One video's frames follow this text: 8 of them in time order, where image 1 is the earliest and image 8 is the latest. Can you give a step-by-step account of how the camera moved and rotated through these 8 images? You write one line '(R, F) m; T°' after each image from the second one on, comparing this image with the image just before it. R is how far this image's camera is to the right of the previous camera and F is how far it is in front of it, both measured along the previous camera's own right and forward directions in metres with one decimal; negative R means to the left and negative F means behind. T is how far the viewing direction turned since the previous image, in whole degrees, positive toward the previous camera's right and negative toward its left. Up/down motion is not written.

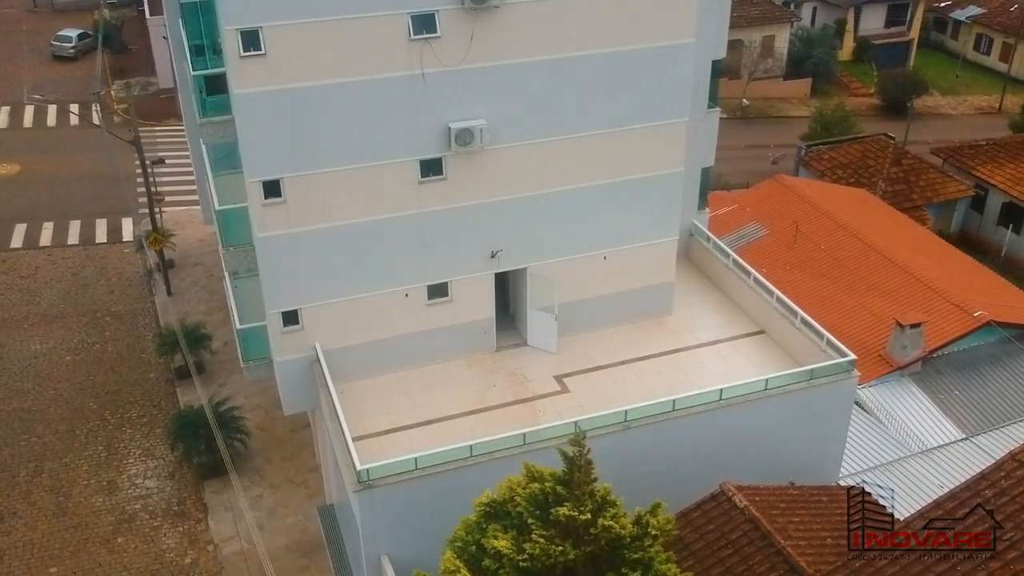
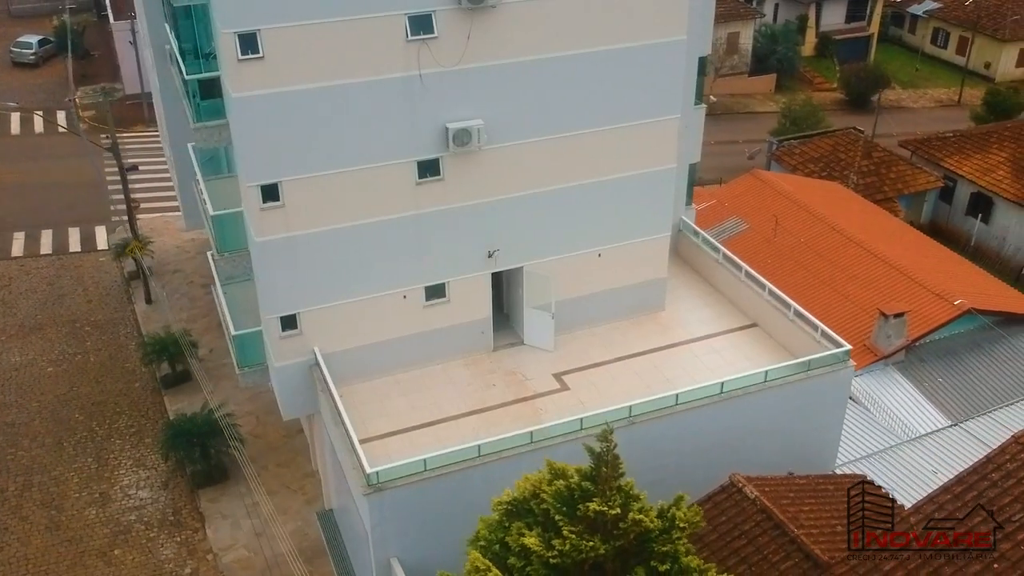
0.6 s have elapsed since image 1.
(-0.6, 0.0) m; +2°
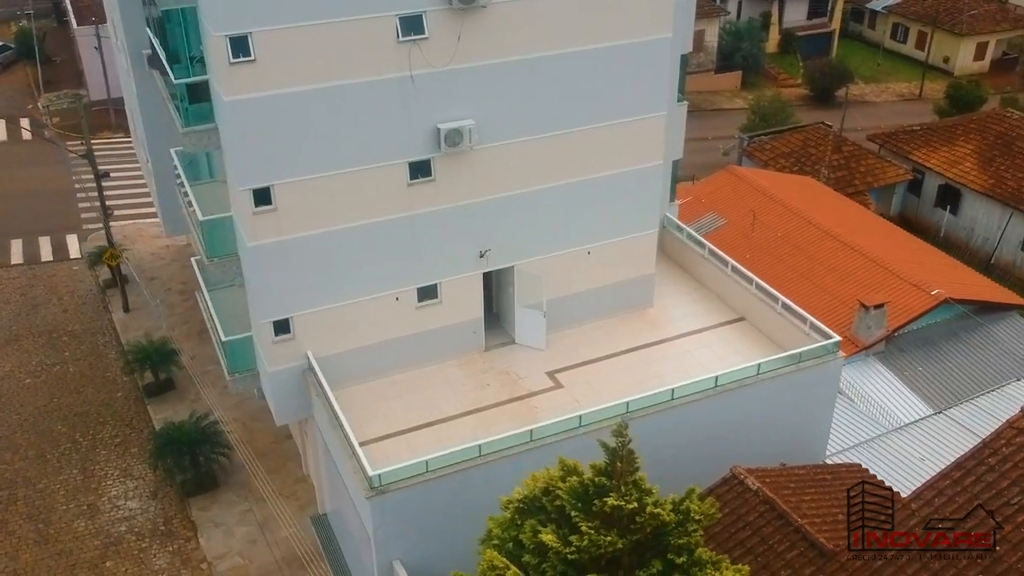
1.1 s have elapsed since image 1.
(-0.4, 0.0) m; +2°
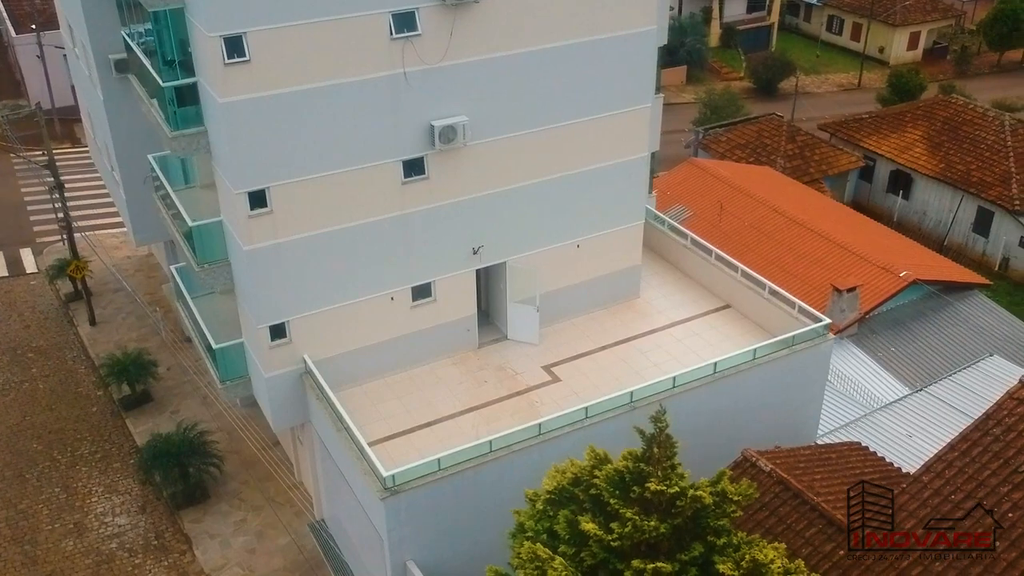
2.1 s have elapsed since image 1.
(-0.9, 0.0) m; +3°
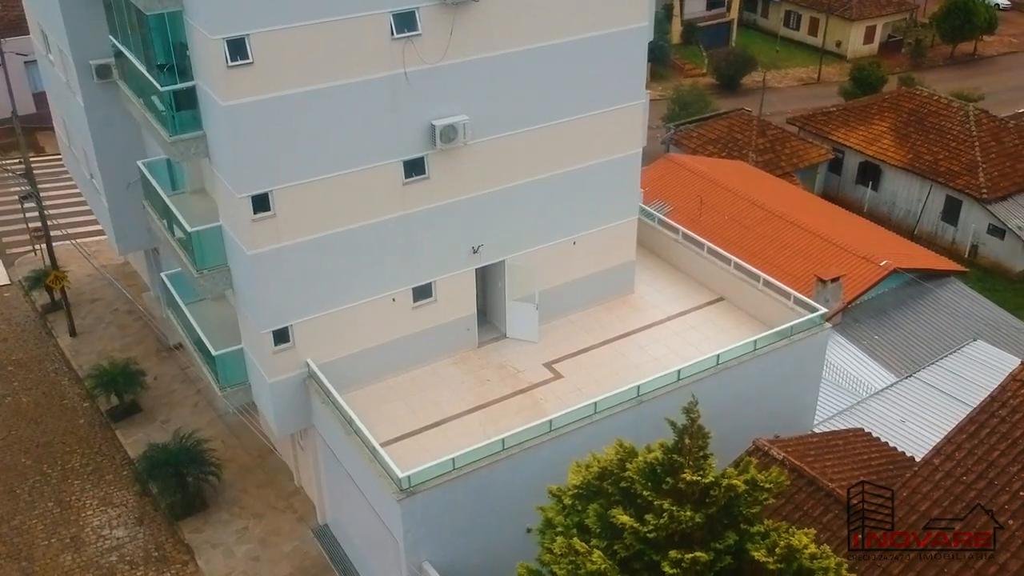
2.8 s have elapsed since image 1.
(-0.7, 0.0) m; +2°
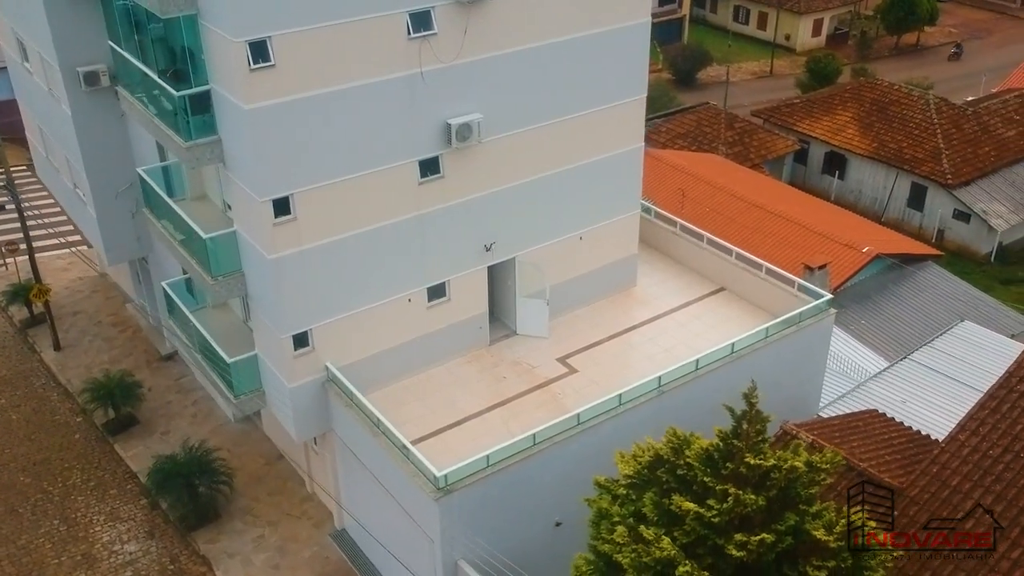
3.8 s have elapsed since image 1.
(-1.1, 0.0) m; +3°
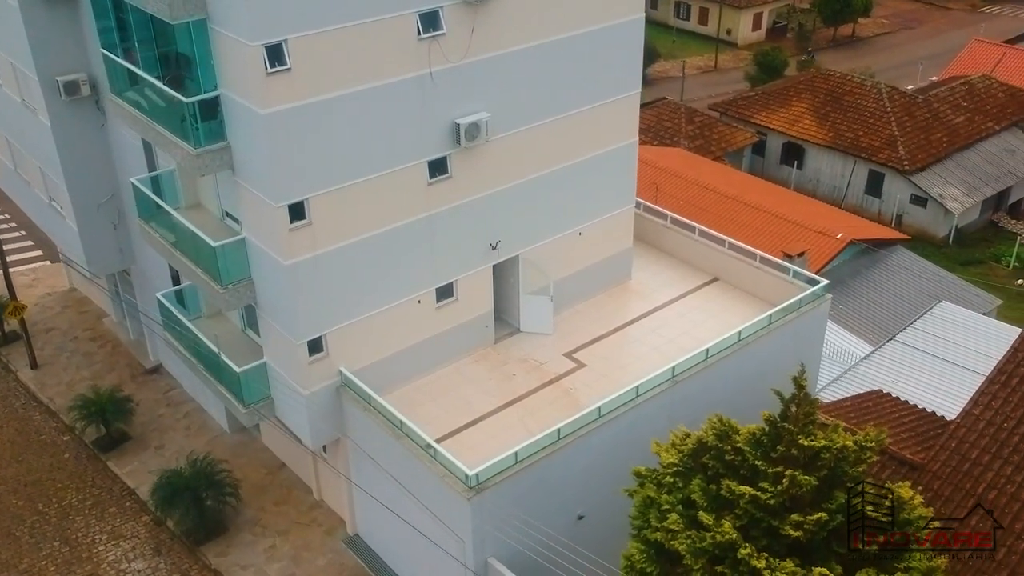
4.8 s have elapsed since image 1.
(-1.1, 0.0) m; +3°
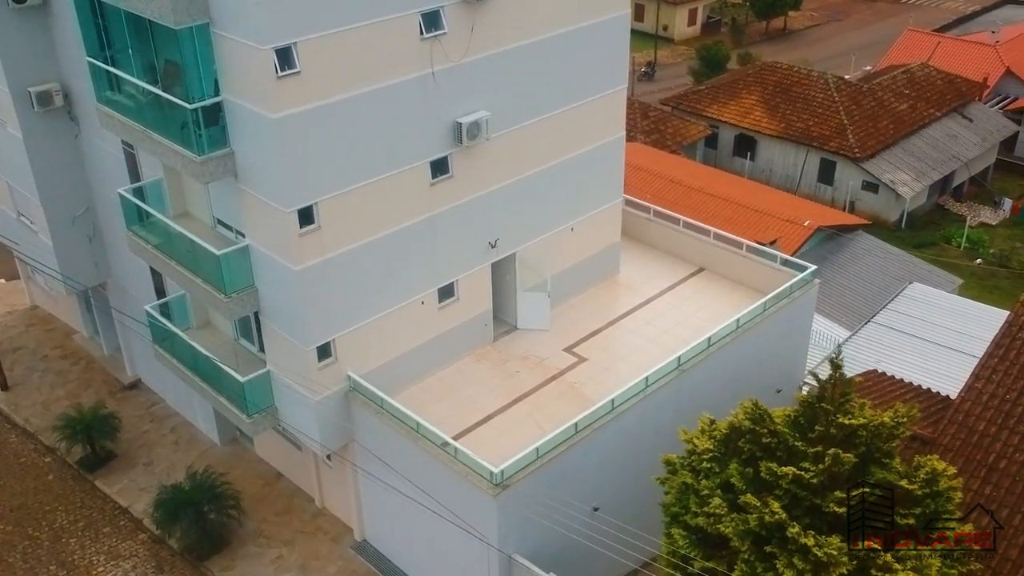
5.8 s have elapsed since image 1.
(-1.1, 0.0) m; +4°
